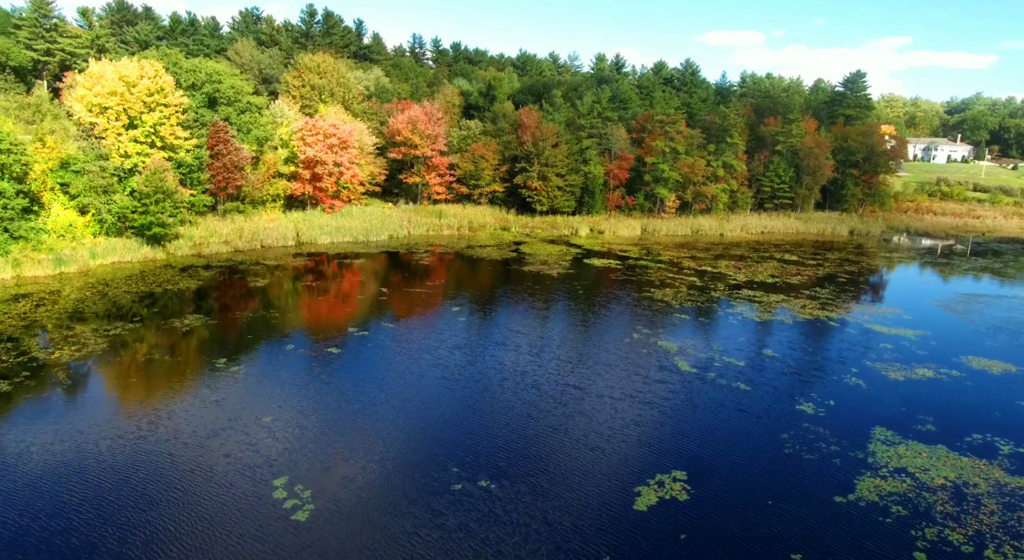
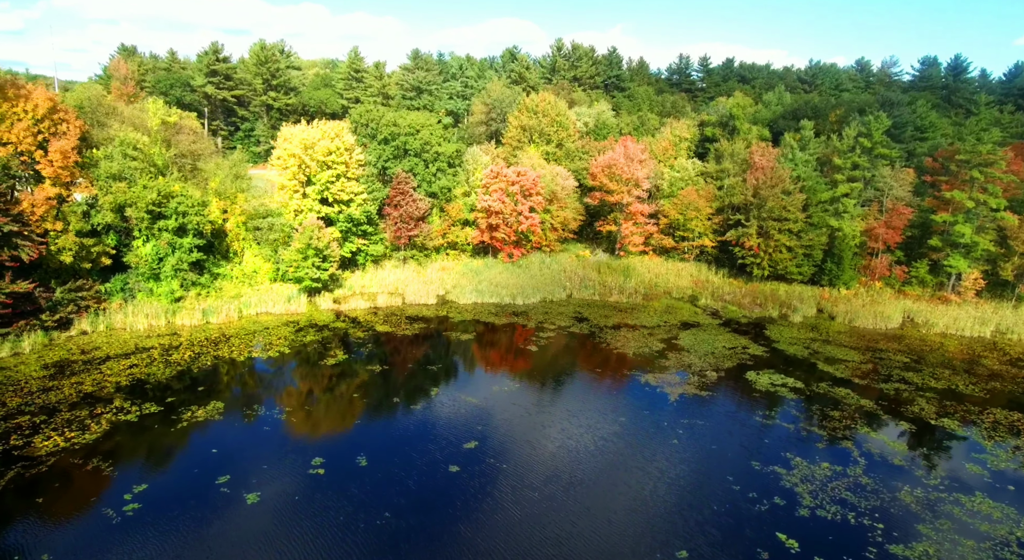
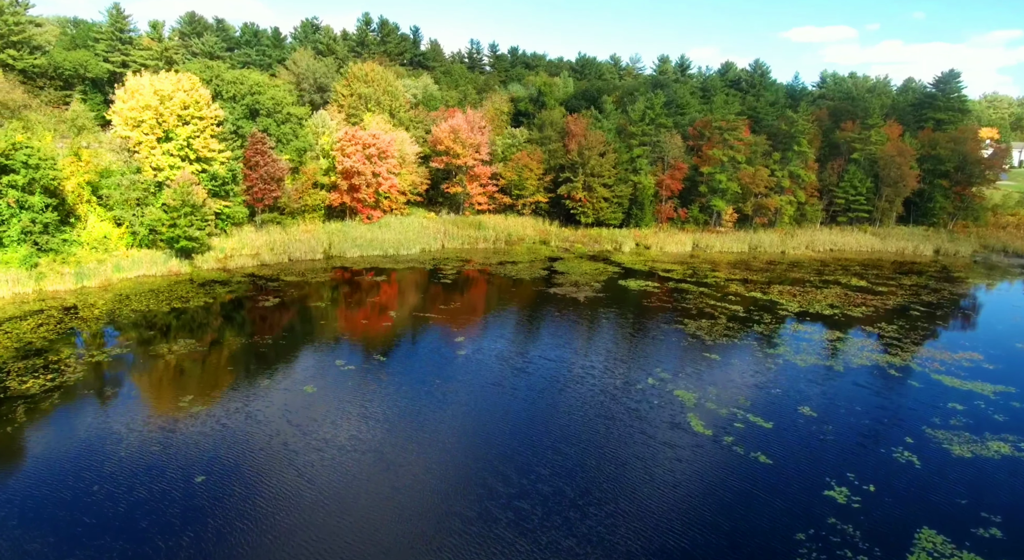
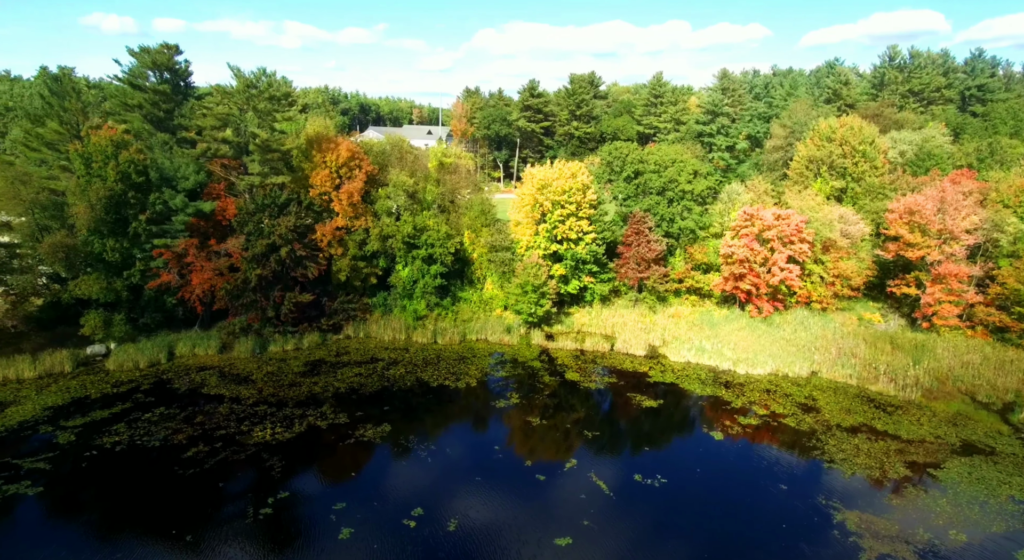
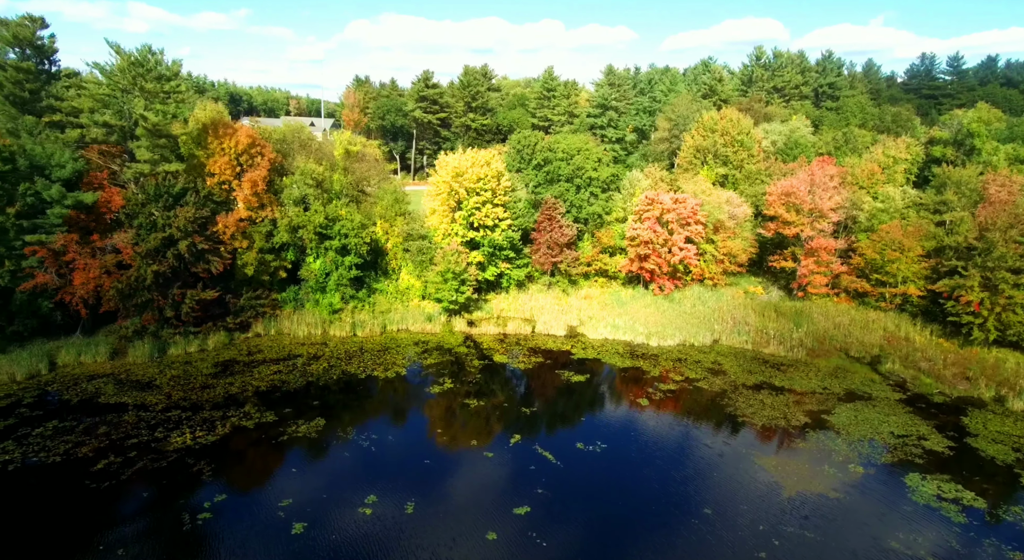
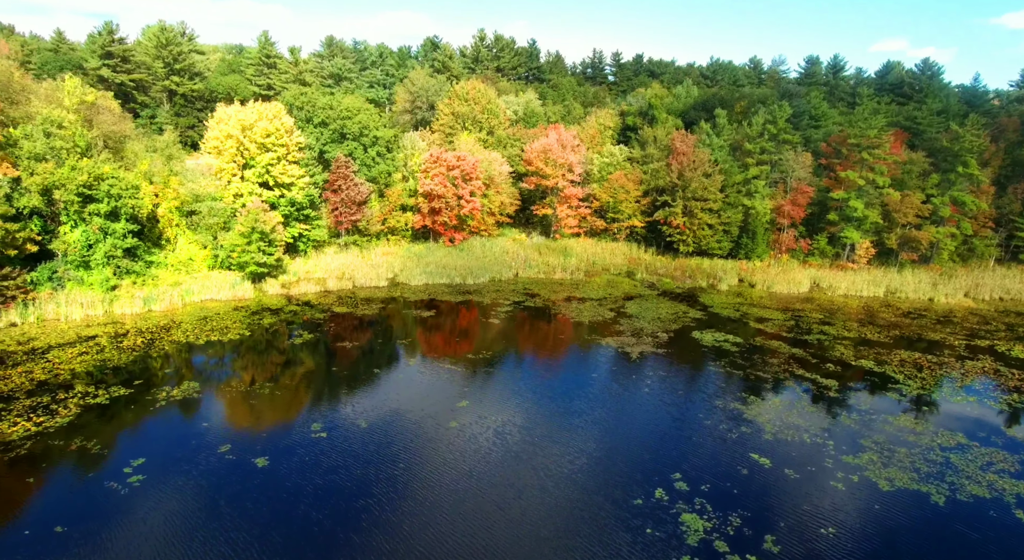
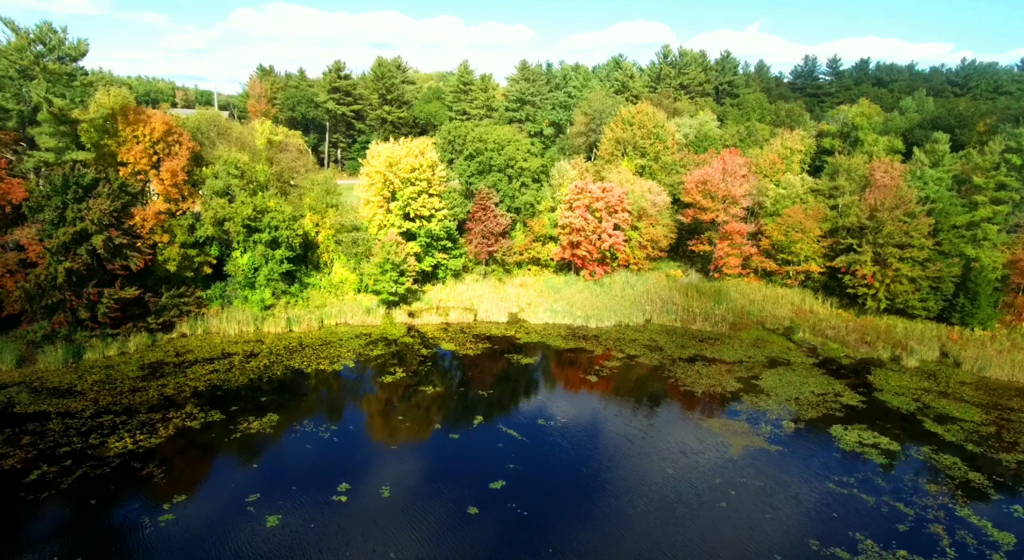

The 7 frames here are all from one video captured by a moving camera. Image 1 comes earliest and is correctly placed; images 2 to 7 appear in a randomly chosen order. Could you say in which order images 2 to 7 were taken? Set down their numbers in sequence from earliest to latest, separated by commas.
3, 6, 2, 7, 5, 4
